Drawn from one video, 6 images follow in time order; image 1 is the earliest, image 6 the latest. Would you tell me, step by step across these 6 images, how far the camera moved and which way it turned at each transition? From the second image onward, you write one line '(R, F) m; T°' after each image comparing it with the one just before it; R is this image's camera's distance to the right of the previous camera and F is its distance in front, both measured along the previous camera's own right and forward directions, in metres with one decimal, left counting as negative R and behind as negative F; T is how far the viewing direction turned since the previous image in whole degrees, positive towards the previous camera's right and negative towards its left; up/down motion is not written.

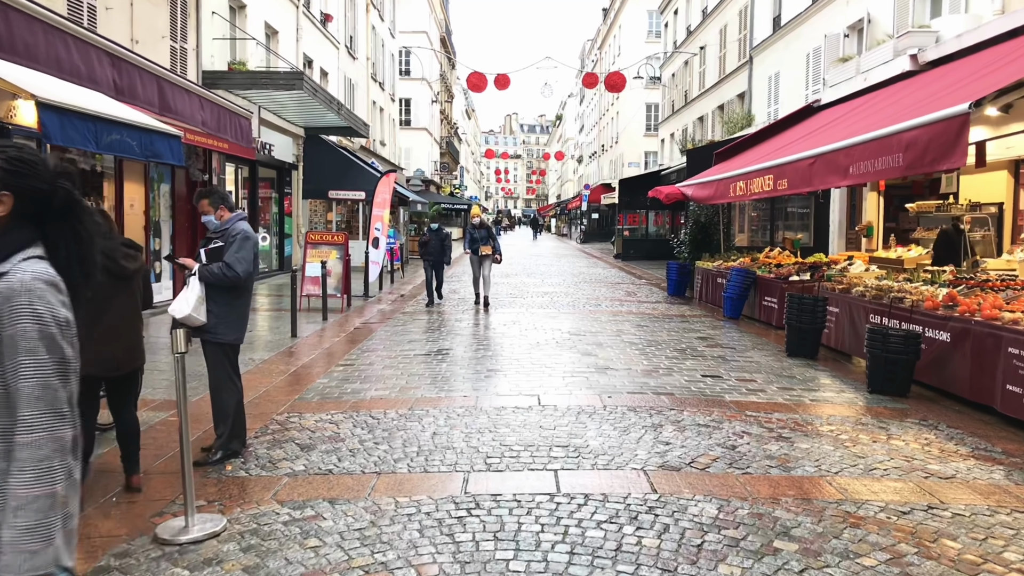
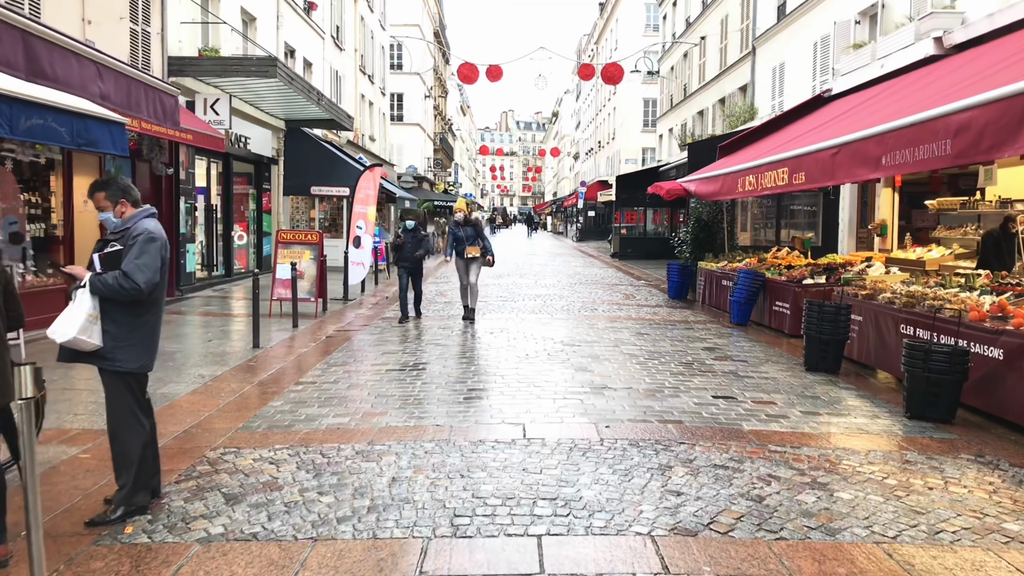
(+0.1, +0.9) m; 0°
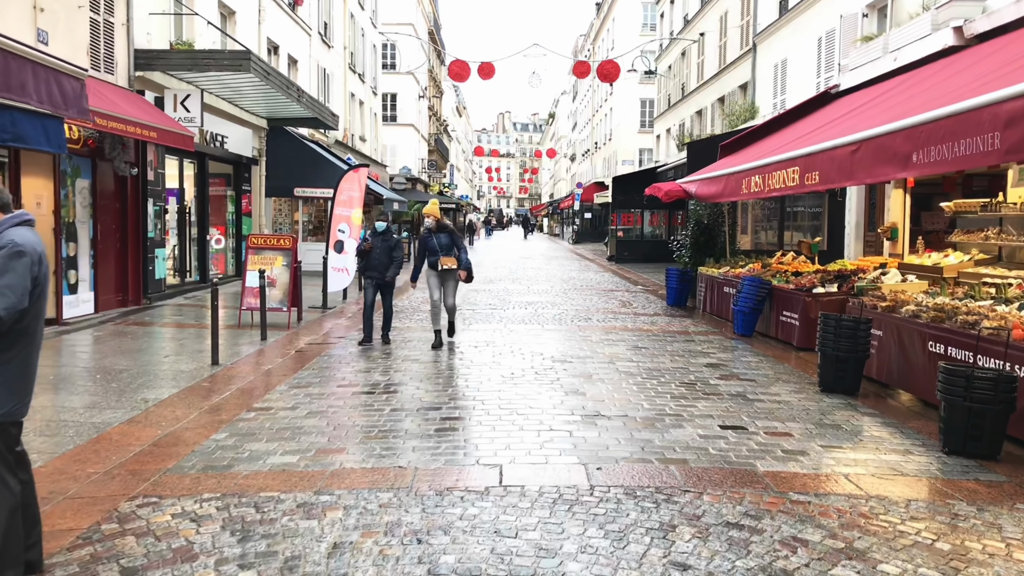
(+0.1, +0.7) m; 0°
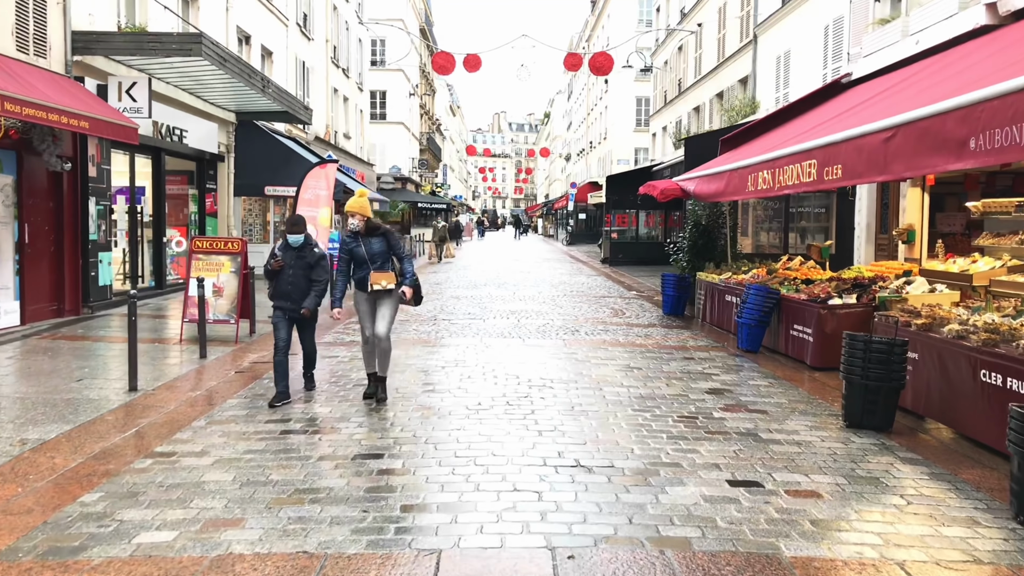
(+0.2, +1.1) m; 0°
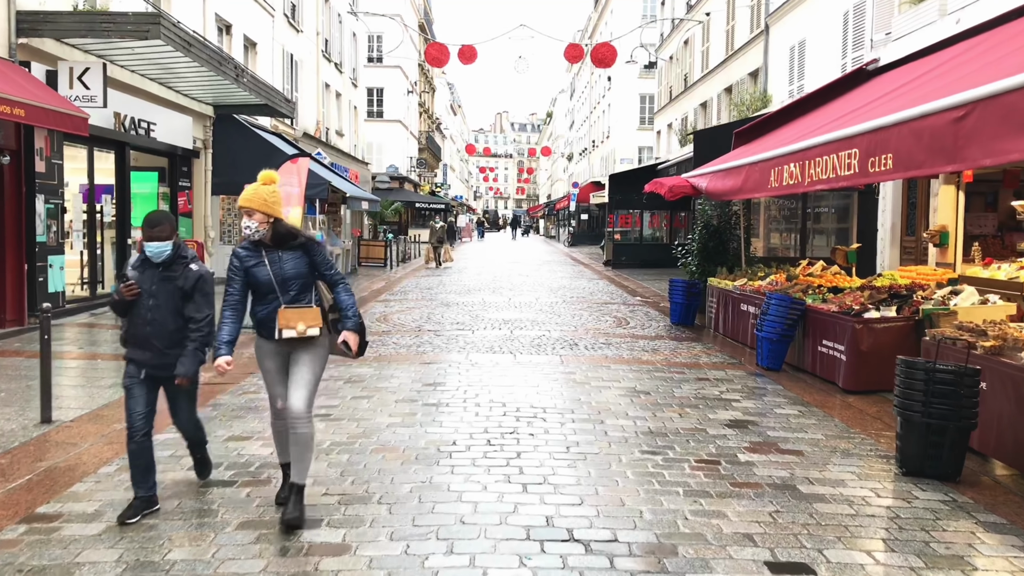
(+0.1, +1.0) m; 0°
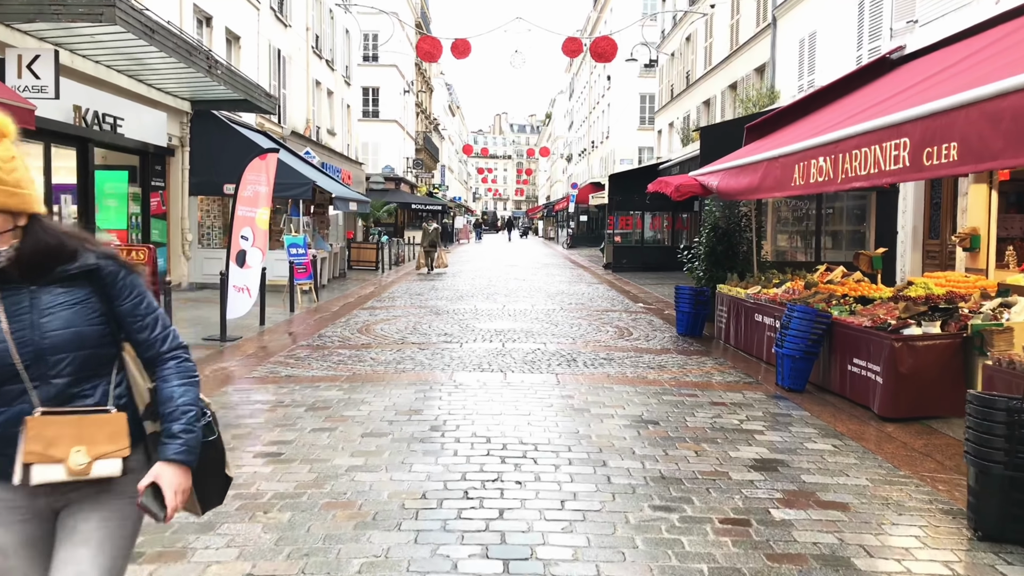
(+0.1, +0.9) m; 0°
